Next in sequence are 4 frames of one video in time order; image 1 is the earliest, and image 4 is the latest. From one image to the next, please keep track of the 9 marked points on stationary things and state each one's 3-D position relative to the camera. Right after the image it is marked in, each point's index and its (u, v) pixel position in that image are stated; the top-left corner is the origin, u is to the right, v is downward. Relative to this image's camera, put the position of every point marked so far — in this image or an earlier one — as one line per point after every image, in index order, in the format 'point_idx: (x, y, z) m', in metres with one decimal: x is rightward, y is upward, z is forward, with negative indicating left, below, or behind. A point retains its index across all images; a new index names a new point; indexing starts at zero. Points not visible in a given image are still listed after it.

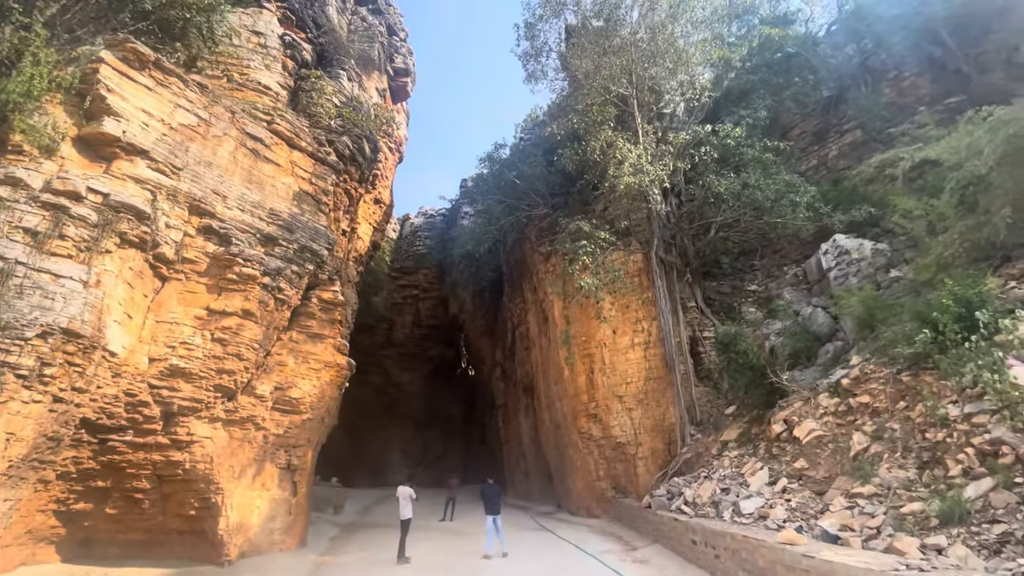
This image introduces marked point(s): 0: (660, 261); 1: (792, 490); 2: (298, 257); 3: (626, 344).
0: (+4.5, +0.8, +14.0) m
1: (+4.4, -3.2, +7.4) m
2: (-4.9, +0.7, +10.6) m
3: (+3.4, -1.7, +14.1) m
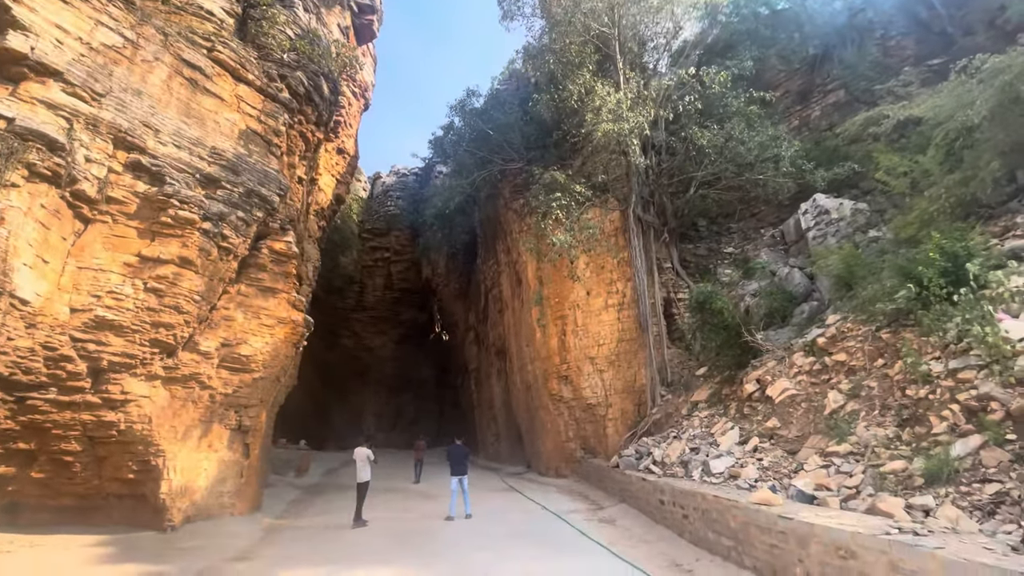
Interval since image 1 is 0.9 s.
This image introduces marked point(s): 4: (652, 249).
0: (+3.6, +2.0, +13.5) m
1: (+3.9, -2.5, +7.2) m
2: (-5.5, +1.8, +9.6) m
3: (+2.5, -0.5, +13.7) m
4: (+4.0, +1.1, +13.5) m
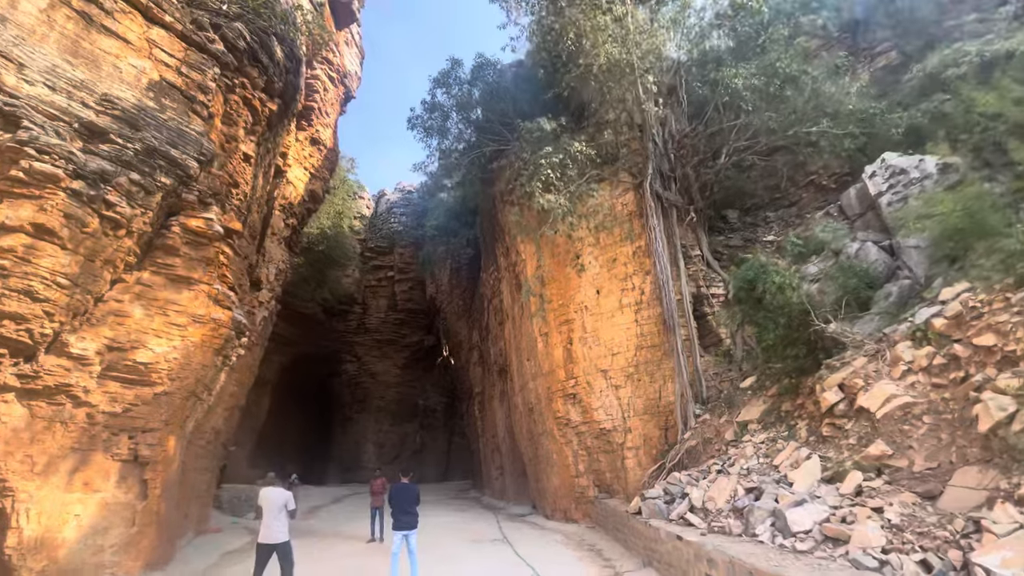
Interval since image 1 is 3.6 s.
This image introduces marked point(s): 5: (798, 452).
0: (+3.4, +2.1, +11.0) m
1: (+3.4, -1.9, +4.5) m
2: (-5.9, +2.0, +7.5) m
3: (+2.3, -0.4, +11.1) m
4: (+3.8, +1.3, +11.0) m
5: (+3.6, -2.0, +5.8) m
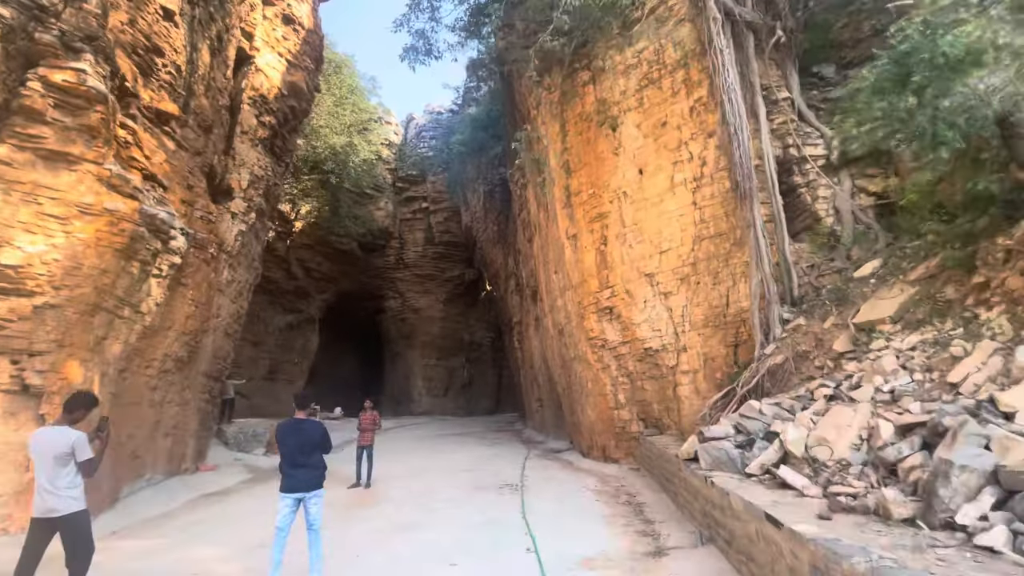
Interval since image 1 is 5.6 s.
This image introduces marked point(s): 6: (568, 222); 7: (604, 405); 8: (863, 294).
0: (+3.4, +4.3, +7.6) m
1: (+2.9, -0.5, +1.7) m
2: (-6.2, +3.4, +5.3) m
3: (+2.5, +1.8, +8.1) m
4: (+3.9, +3.5, +7.6) m
5: (+3.2, -0.4, +2.9) m
6: (+1.1, +1.4, +9.6) m
7: (+1.7, -2.3, +8.9) m
8: (+4.2, -0.1, +5.7) m
